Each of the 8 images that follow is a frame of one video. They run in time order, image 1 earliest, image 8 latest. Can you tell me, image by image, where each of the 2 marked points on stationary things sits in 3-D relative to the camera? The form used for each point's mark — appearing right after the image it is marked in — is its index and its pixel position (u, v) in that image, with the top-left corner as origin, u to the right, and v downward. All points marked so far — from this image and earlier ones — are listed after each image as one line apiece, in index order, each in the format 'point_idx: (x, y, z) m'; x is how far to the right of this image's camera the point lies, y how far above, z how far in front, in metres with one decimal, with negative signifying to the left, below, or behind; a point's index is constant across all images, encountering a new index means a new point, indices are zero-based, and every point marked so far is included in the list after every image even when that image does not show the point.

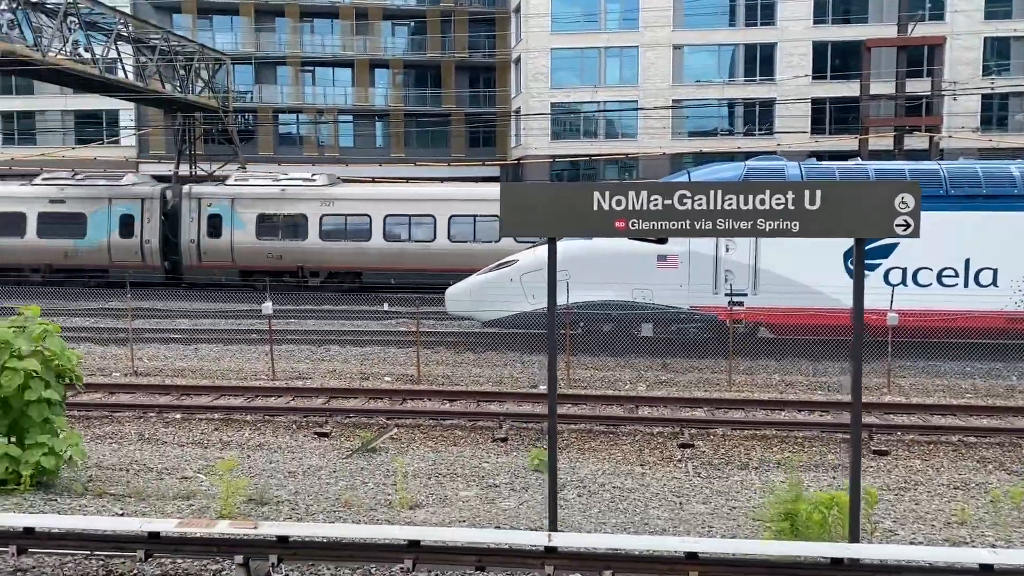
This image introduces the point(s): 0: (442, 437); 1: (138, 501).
0: (-0.7, -1.6, +9.3) m
1: (-3.0, -1.7, +6.9) m
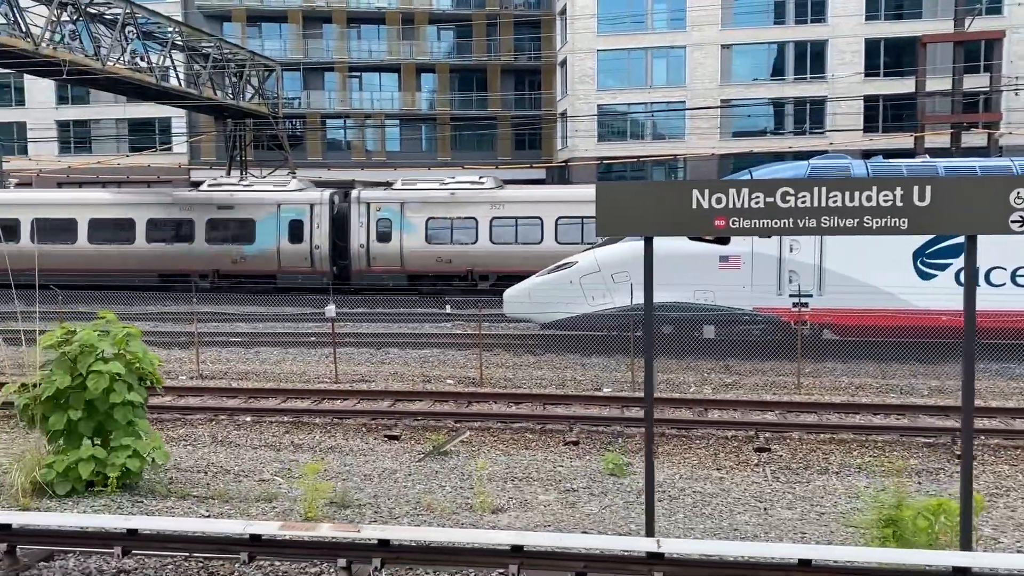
0: (0.0, -1.6, +9.2) m
1: (-2.3, -1.7, +6.9) m
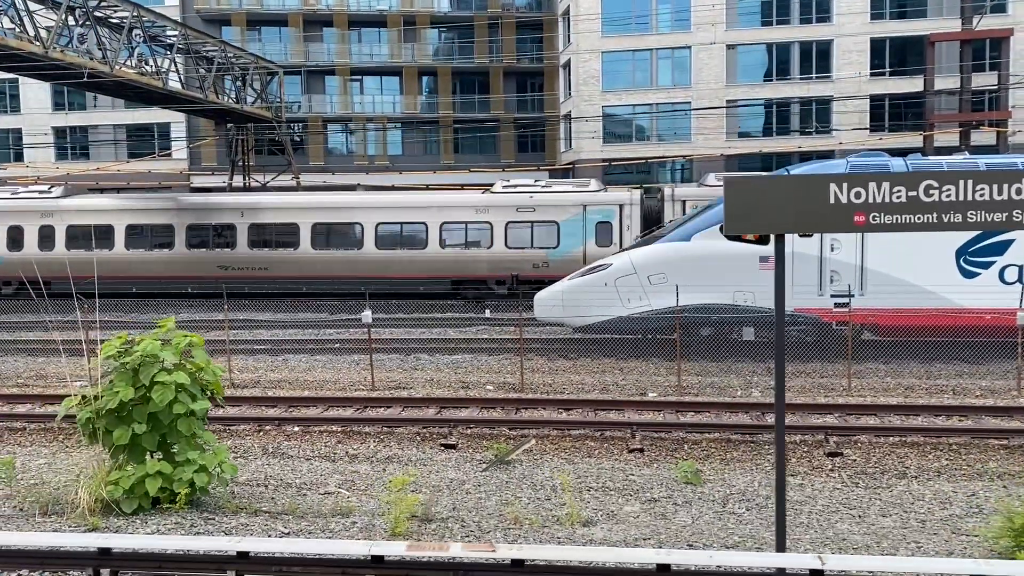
0: (+0.7, -1.7, +8.9) m
1: (-1.6, -1.8, +6.6) m
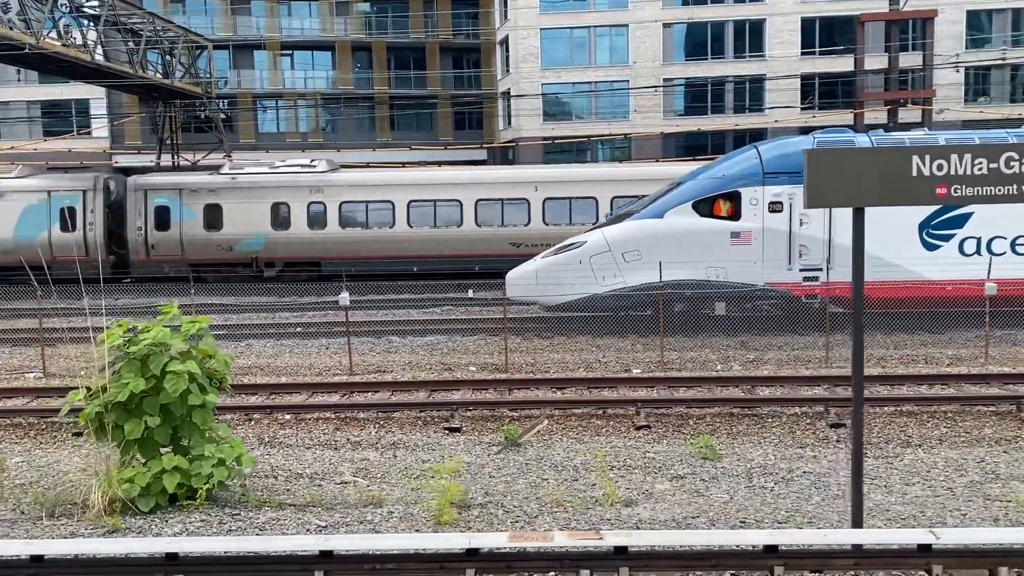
0: (+0.7, -1.4, +8.8) m
1: (-1.3, -1.6, +6.3) m
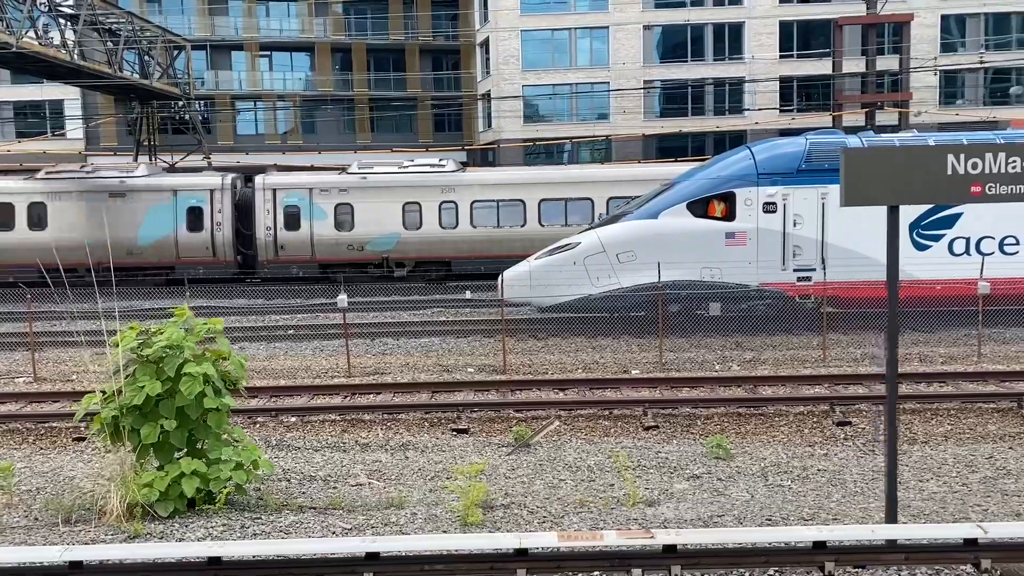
0: (+0.8, -1.4, +8.8) m
1: (-1.2, -1.6, +6.2) m
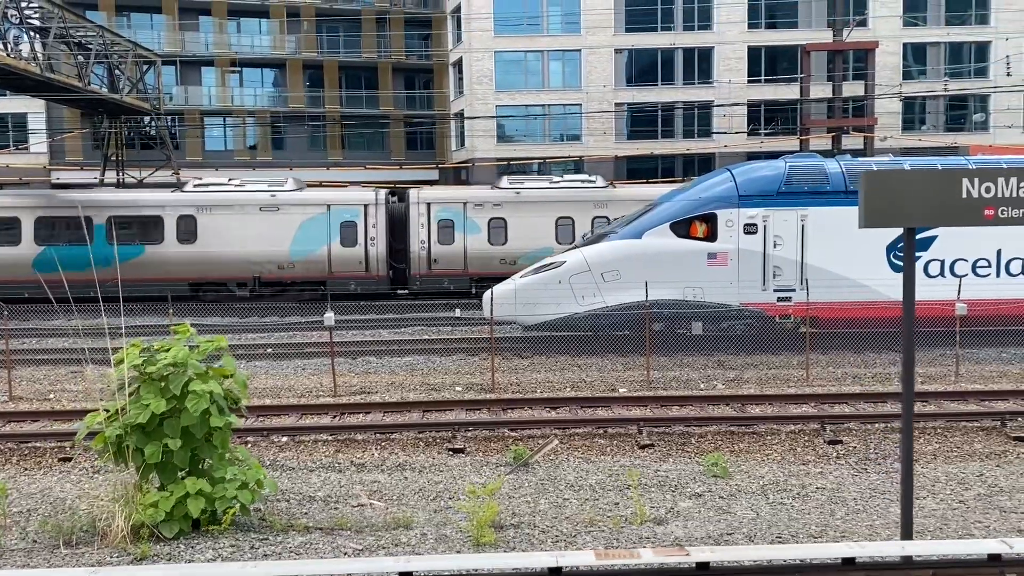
0: (+0.8, -1.6, +8.8) m
1: (-1.1, -1.7, +6.2) m
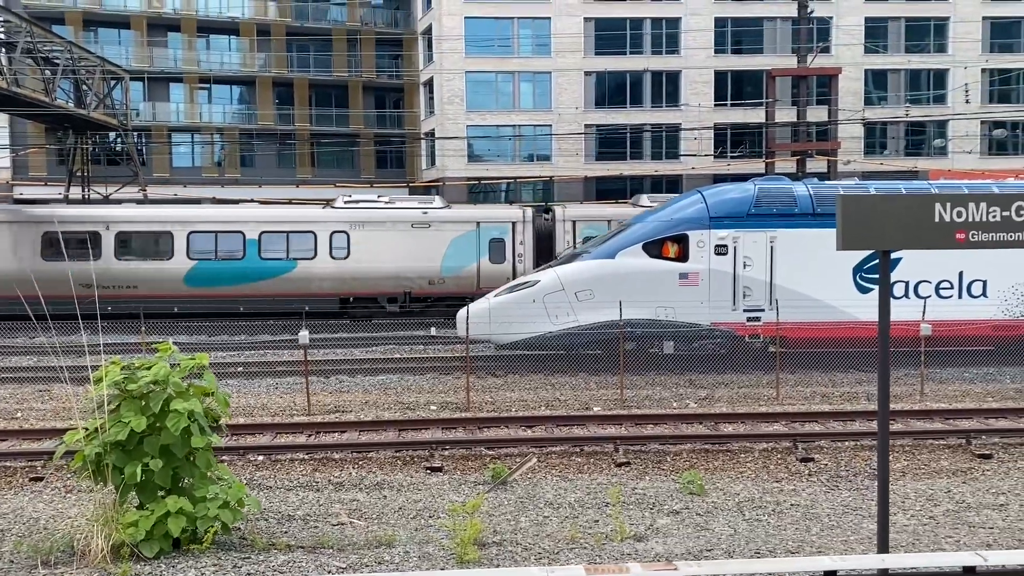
0: (+0.5, -1.8, +8.9) m
1: (-1.2, -1.9, +6.1) m
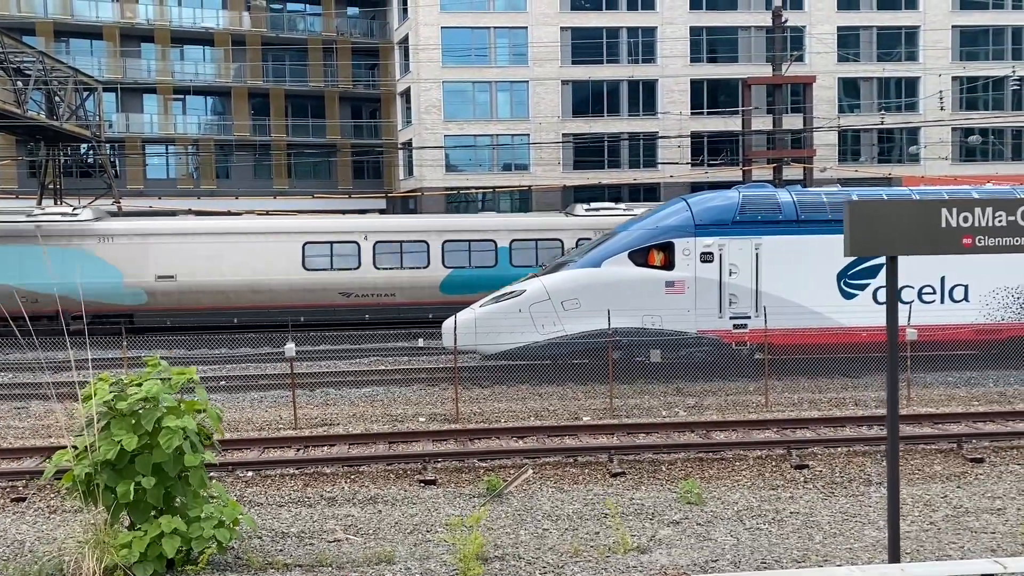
0: (+0.5, -1.9, +8.8) m
1: (-1.2, -2.0, +6.0) m
